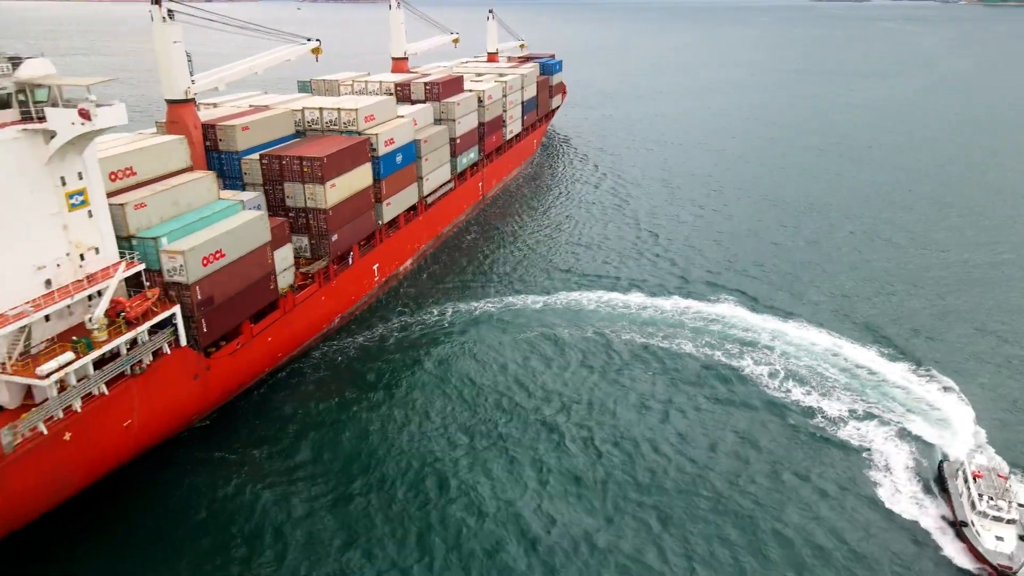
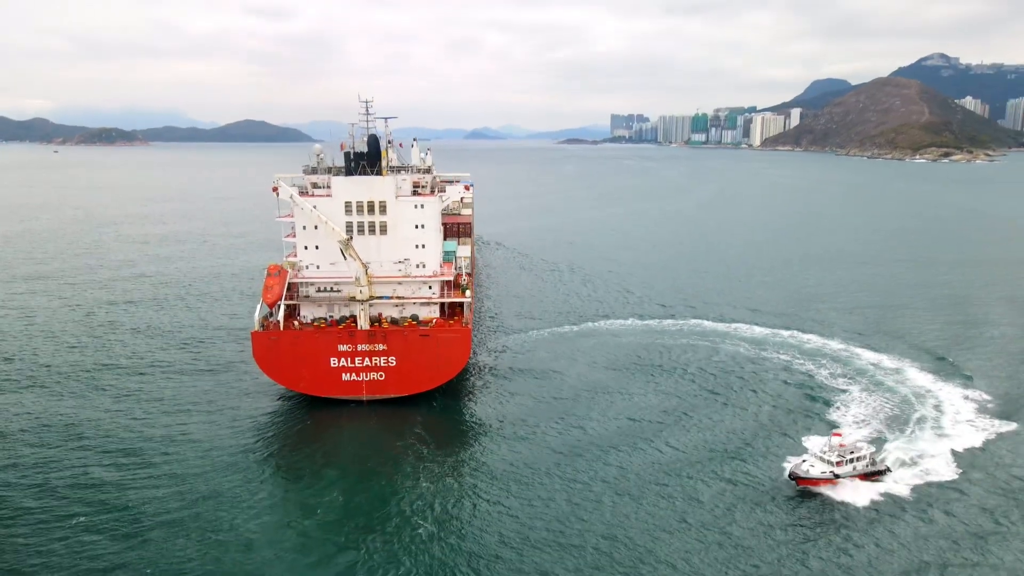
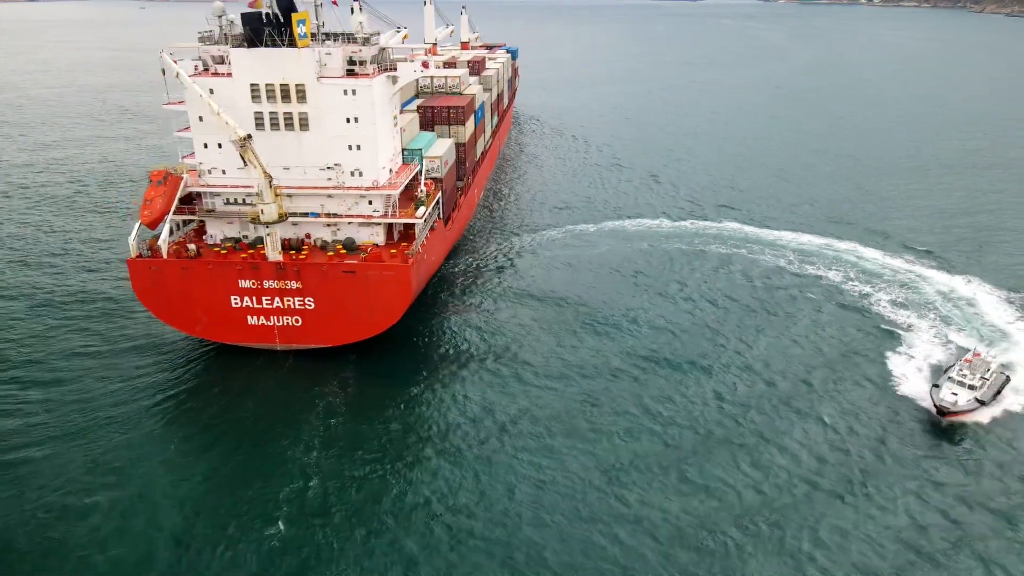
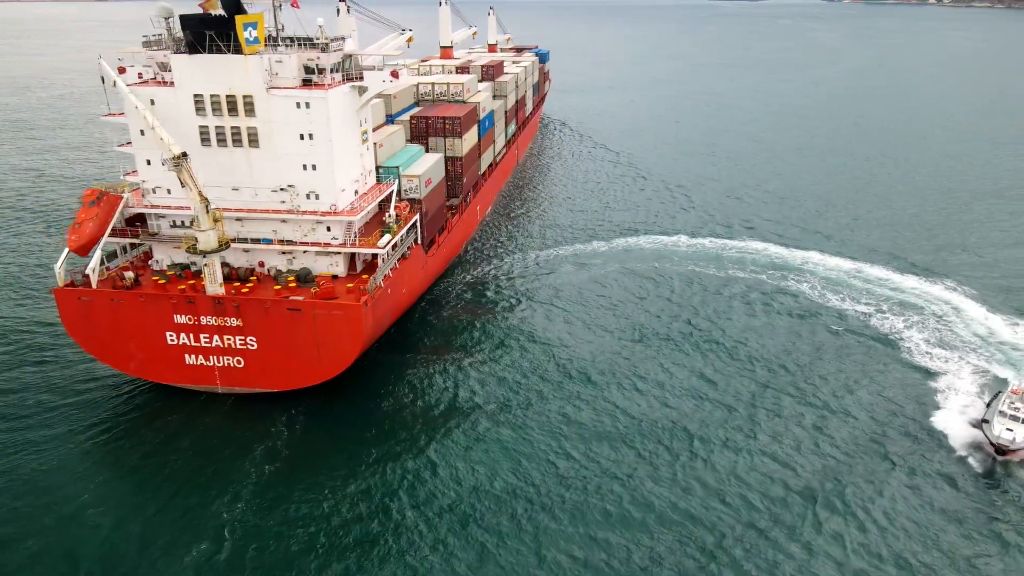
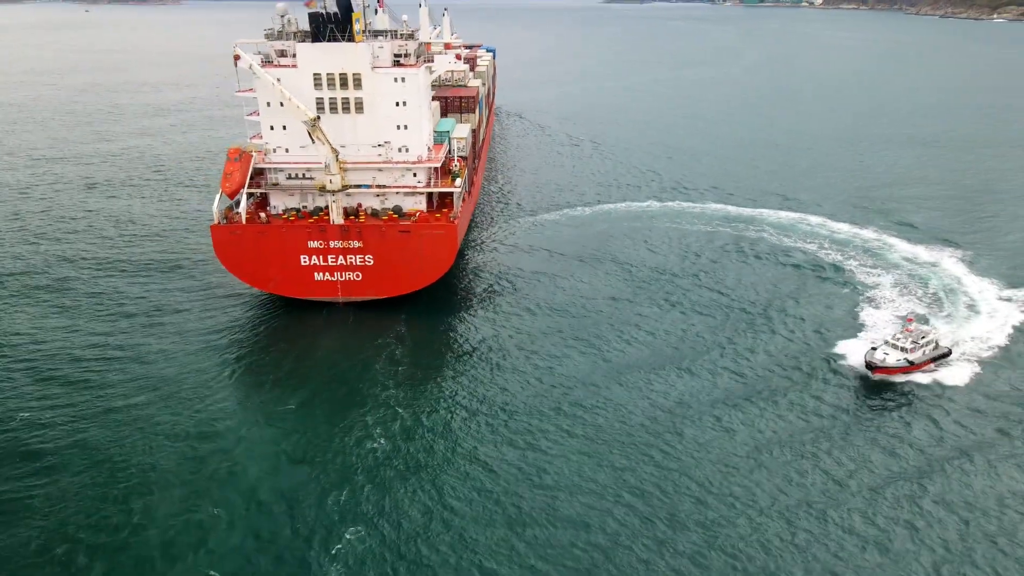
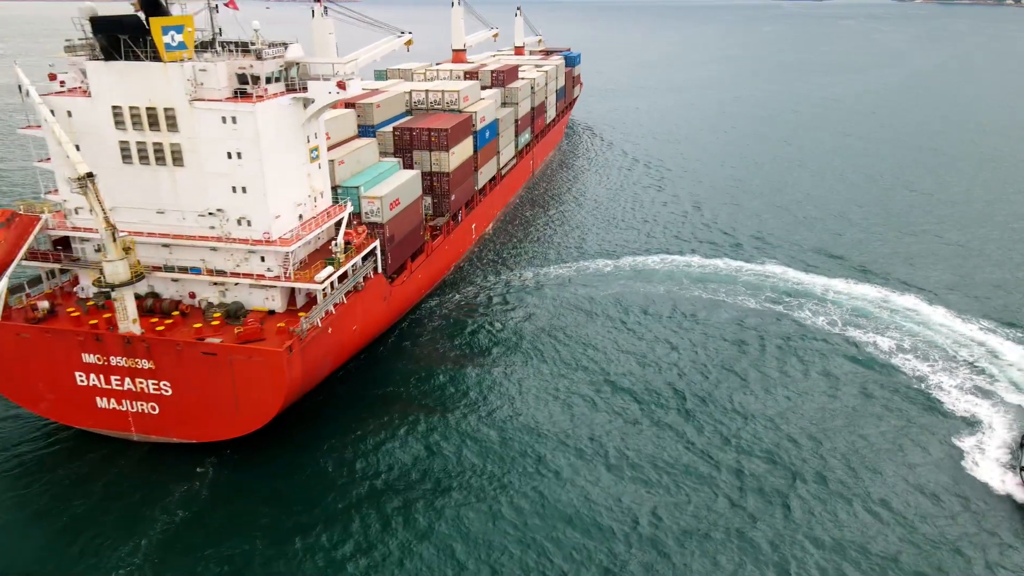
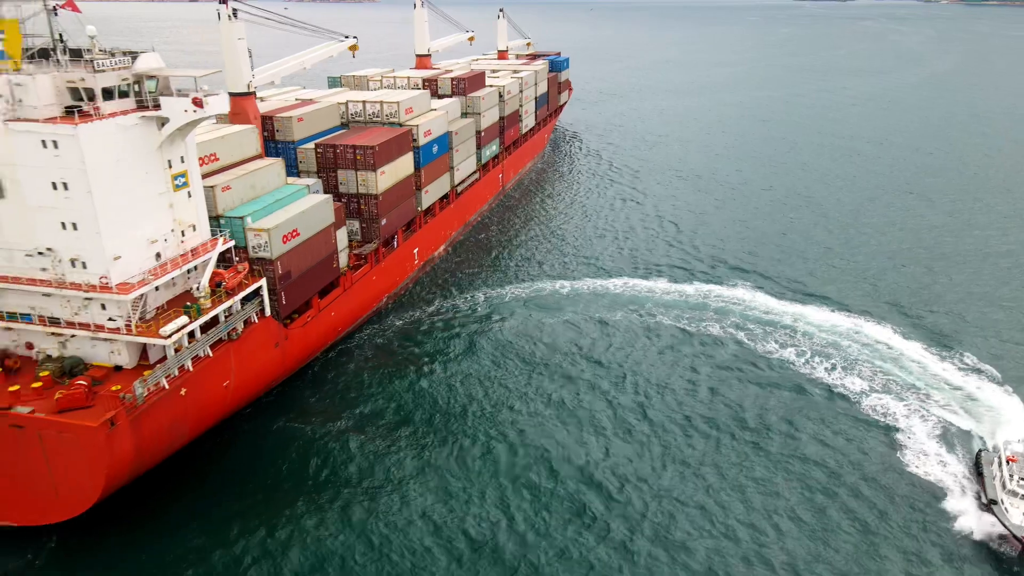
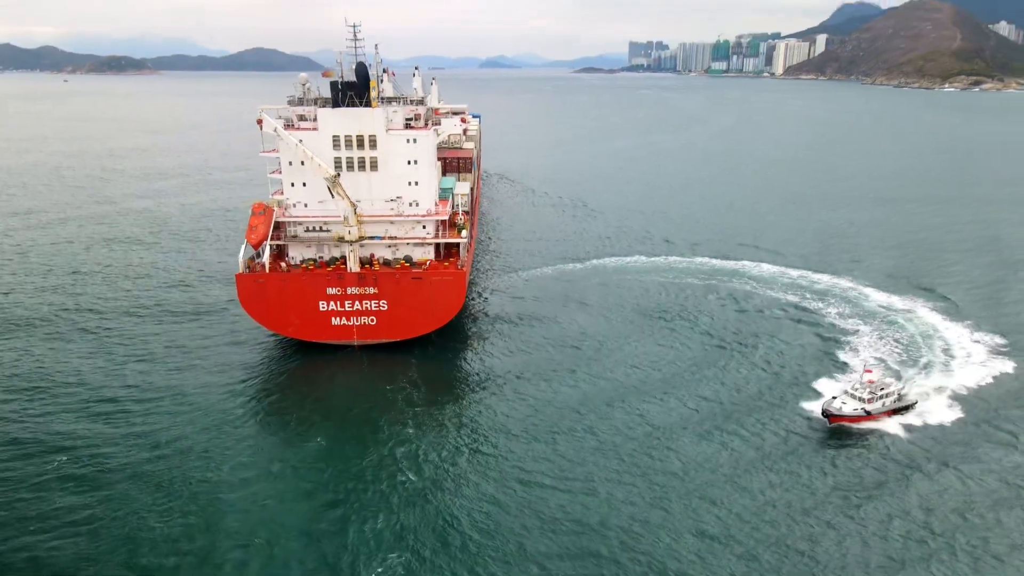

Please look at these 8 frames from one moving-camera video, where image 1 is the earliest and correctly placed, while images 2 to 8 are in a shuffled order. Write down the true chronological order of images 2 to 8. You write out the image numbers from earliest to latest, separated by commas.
7, 6, 4, 3, 5, 8, 2
